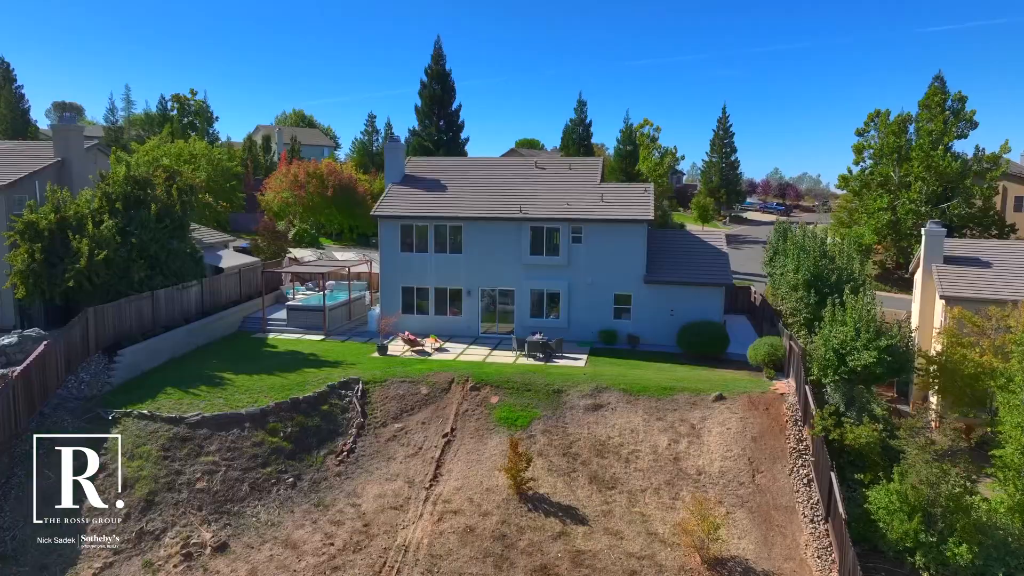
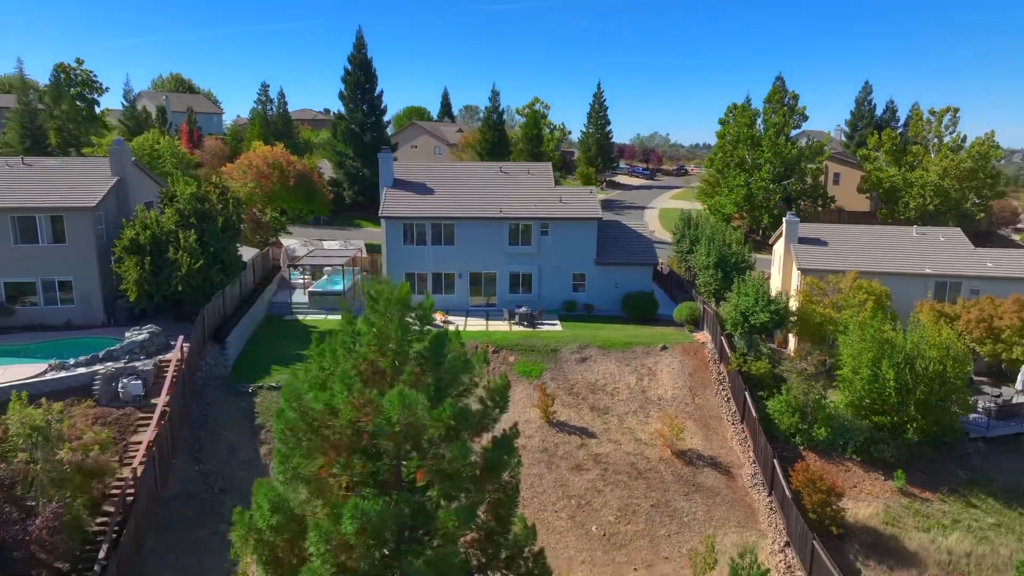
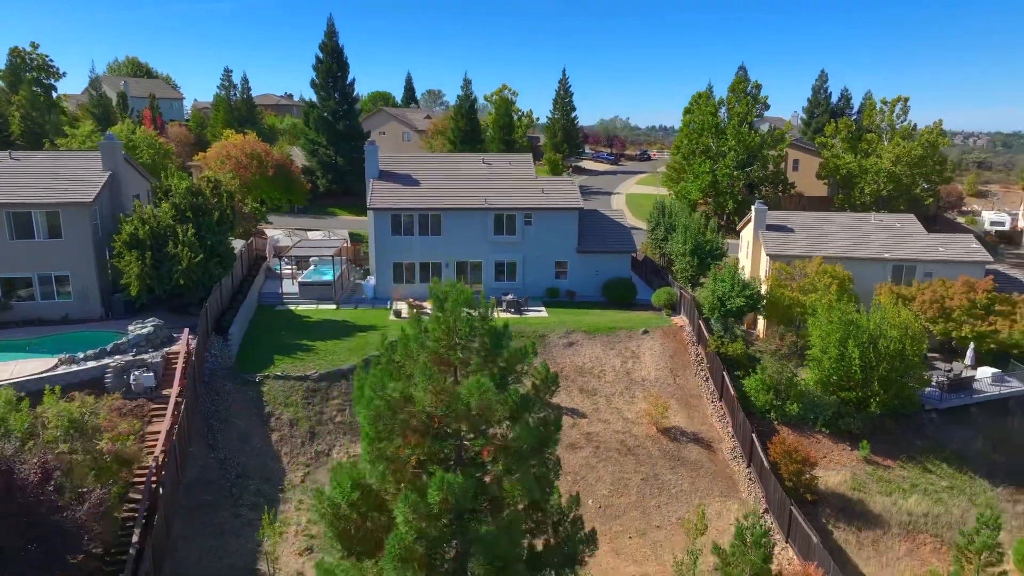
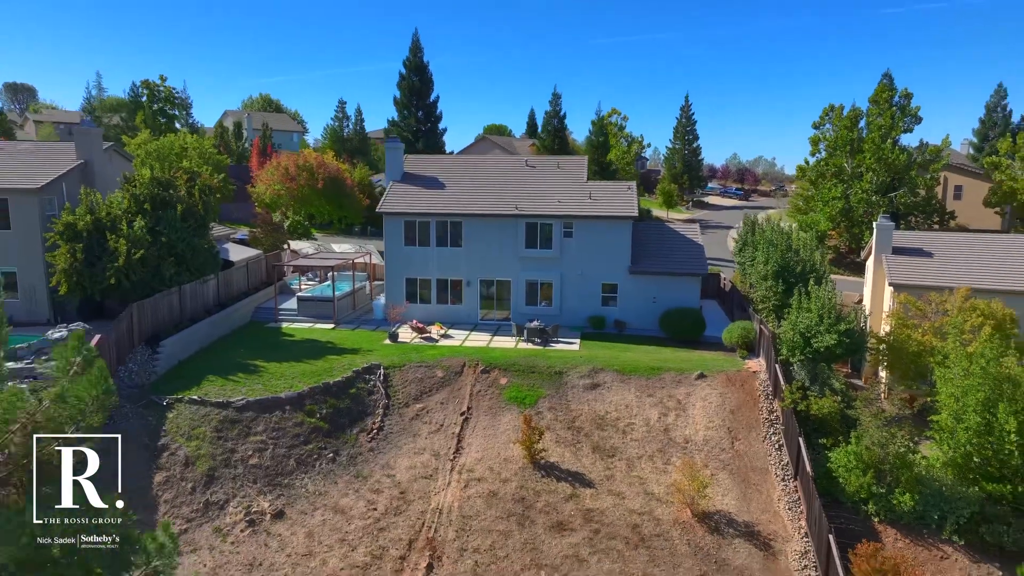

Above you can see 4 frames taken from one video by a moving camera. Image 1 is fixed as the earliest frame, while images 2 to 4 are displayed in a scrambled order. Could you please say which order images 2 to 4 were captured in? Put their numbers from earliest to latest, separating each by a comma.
4, 2, 3
